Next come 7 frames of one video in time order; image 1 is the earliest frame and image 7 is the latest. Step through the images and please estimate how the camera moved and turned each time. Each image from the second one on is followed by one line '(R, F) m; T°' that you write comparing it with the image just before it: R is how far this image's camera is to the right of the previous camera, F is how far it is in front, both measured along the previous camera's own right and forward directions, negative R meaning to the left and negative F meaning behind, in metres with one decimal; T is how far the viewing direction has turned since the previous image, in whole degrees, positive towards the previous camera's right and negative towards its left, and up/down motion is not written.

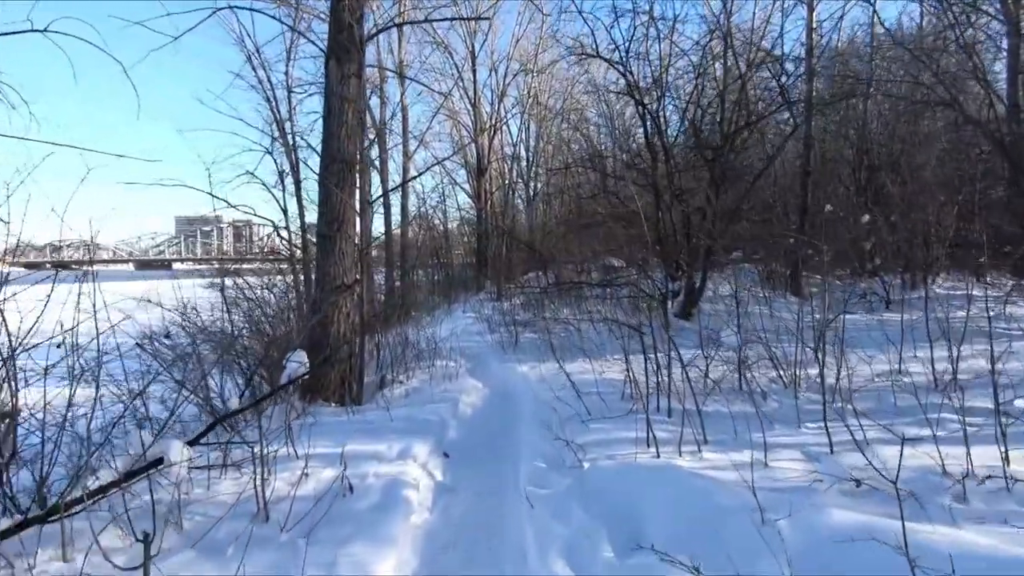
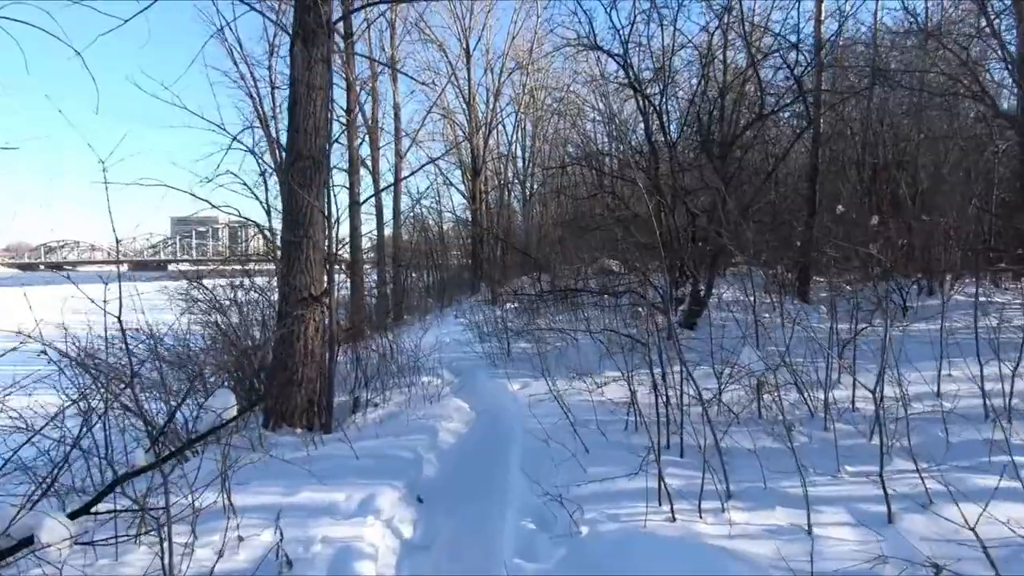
(+0.1, +0.8) m; 0°
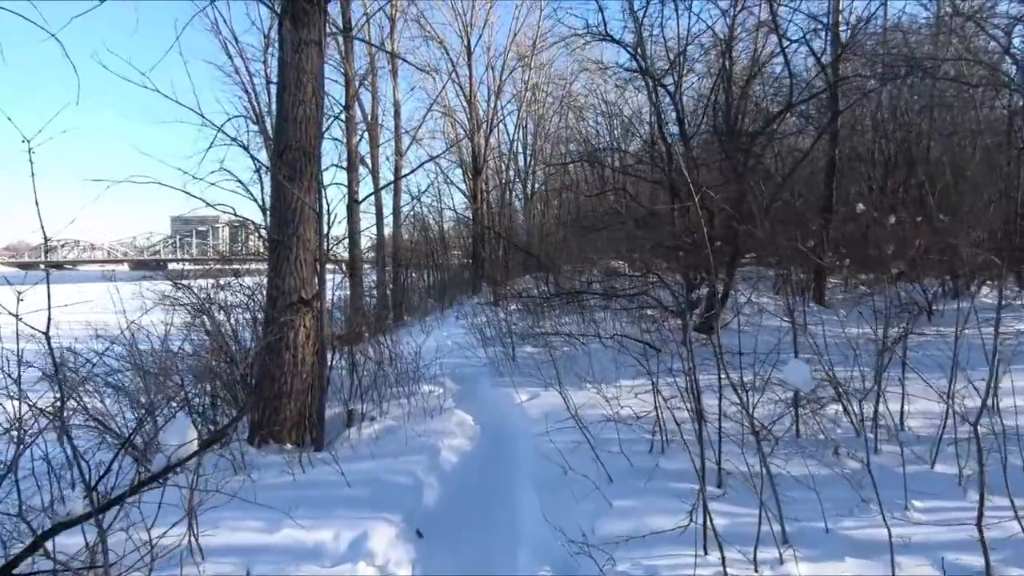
(-0.1, +0.5) m; 0°
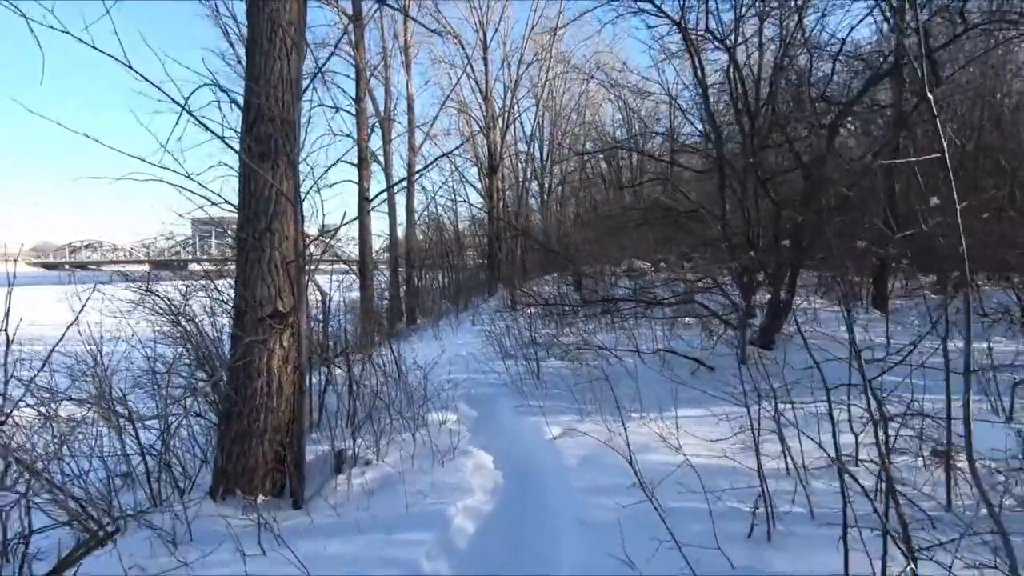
(-0.1, +1.3) m; -2°
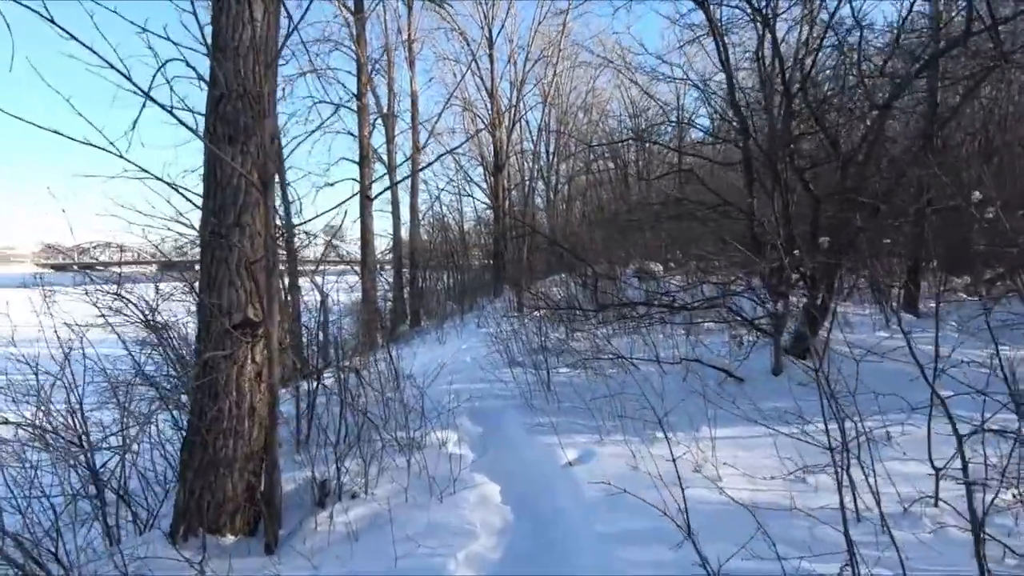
(0.0, +0.7) m; -1°
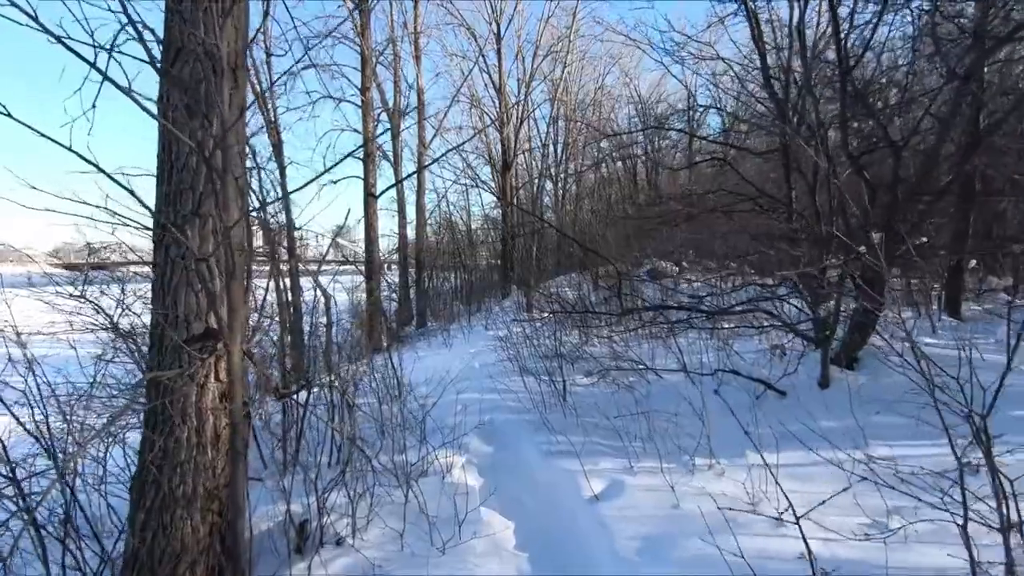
(-0.1, +0.7) m; -1°
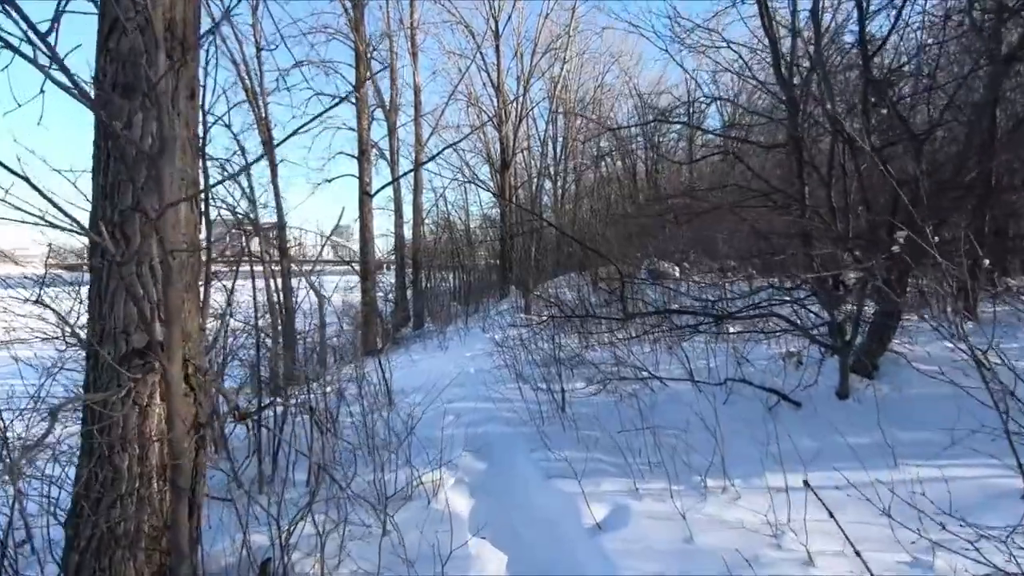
(0.0, +0.4) m; 0°
